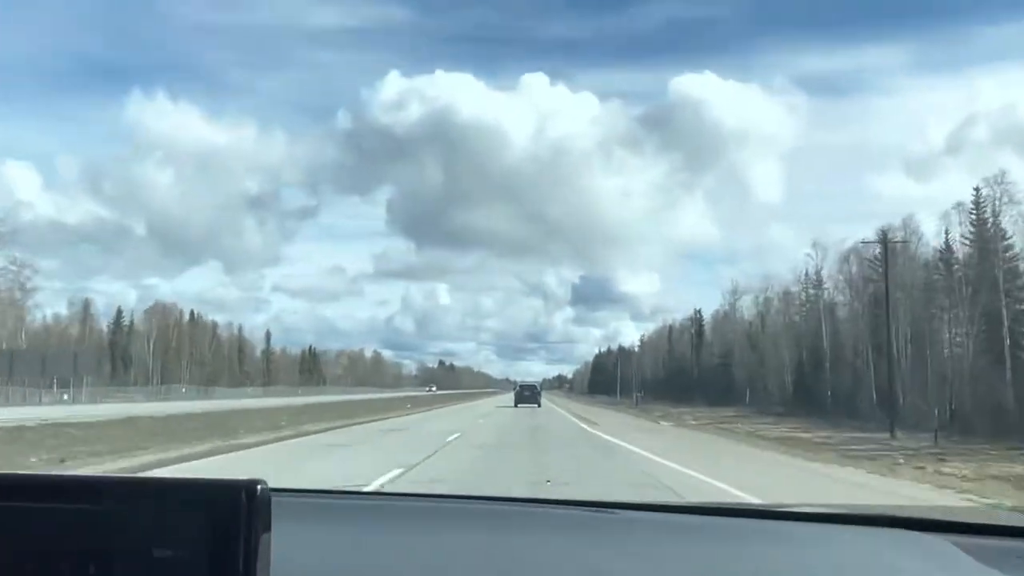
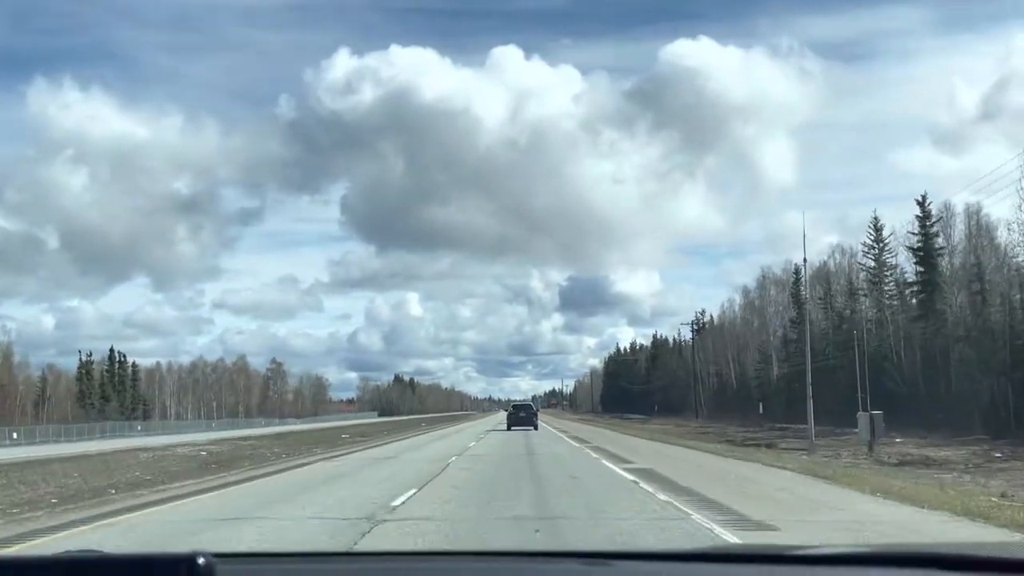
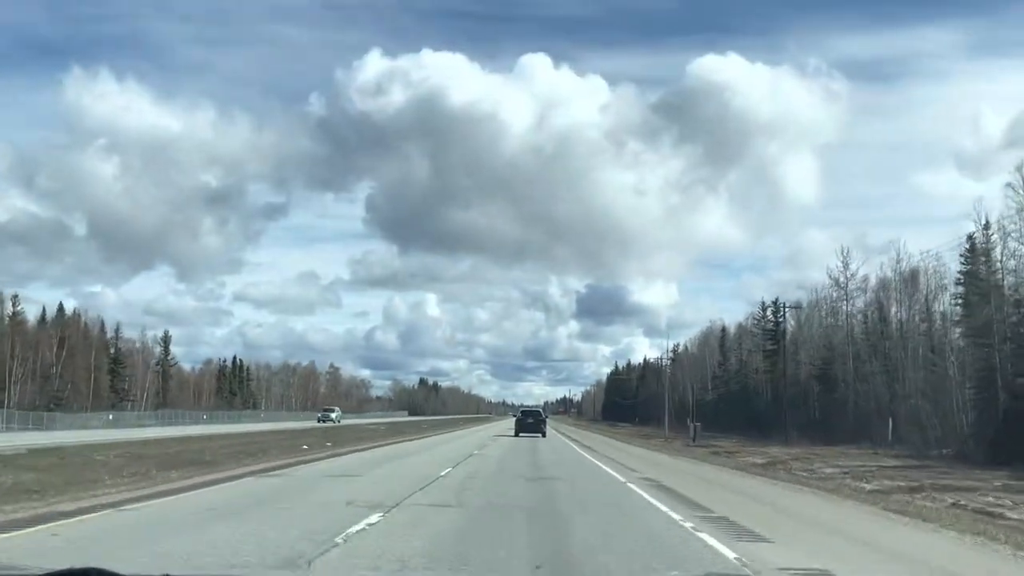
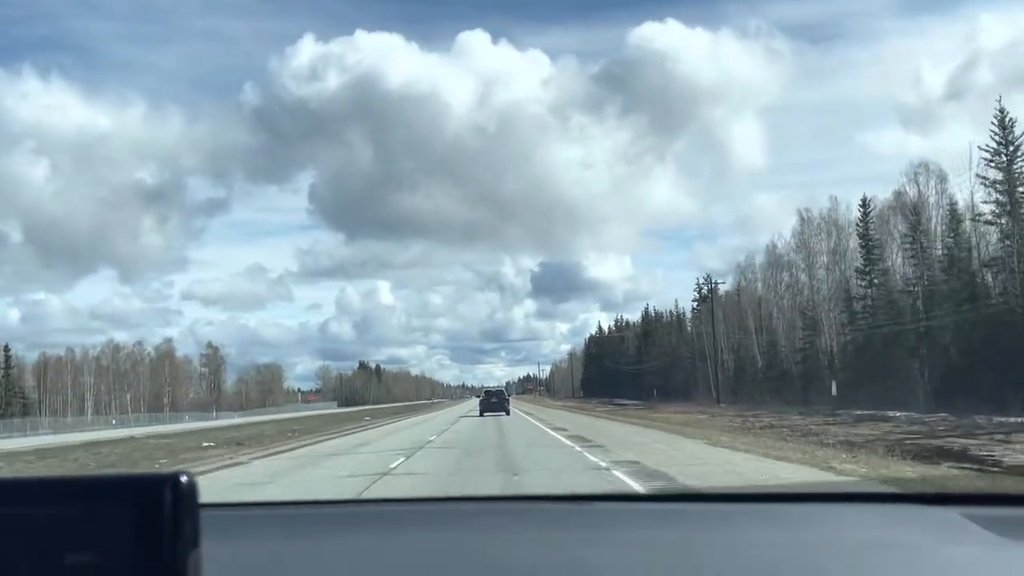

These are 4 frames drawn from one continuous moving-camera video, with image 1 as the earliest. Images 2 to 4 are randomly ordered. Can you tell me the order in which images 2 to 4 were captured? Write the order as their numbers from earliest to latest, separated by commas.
3, 2, 4
